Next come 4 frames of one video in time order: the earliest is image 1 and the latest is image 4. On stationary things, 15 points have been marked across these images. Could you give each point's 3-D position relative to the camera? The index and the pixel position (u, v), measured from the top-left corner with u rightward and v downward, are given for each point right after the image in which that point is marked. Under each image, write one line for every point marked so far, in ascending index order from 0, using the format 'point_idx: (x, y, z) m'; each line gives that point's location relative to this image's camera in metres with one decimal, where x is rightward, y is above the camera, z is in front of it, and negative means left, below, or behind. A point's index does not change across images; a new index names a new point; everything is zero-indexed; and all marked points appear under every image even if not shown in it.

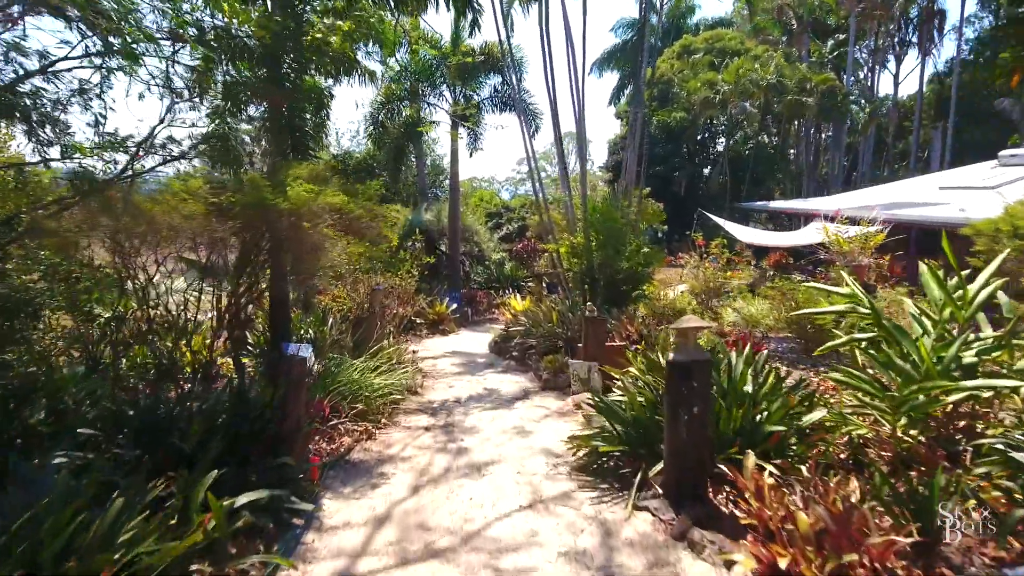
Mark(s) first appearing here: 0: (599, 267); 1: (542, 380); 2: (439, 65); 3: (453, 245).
0: (+1.2, +0.3, +9.7) m
1: (+0.3, -0.9, +6.7) m
2: (-1.5, +4.5, +14.3) m
3: (-1.3, +0.9, +15.6) m
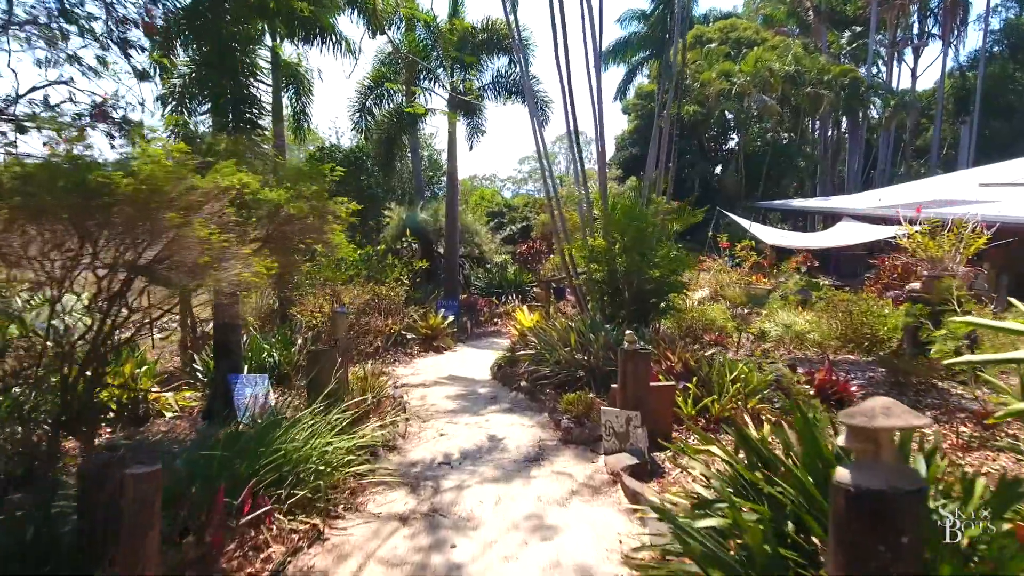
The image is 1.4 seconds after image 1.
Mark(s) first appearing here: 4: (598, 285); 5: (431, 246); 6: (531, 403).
0: (+1.3, +0.1, +8.1) m
1: (+0.4, -1.0, +5.1) m
2: (-1.4, +4.4, +12.7) m
3: (-1.2, +0.8, +14.0) m
4: (+1.0, 0.0, +8.4) m
5: (-1.7, +0.9, +14.9) m
6: (+0.2, -1.0, +6.2) m
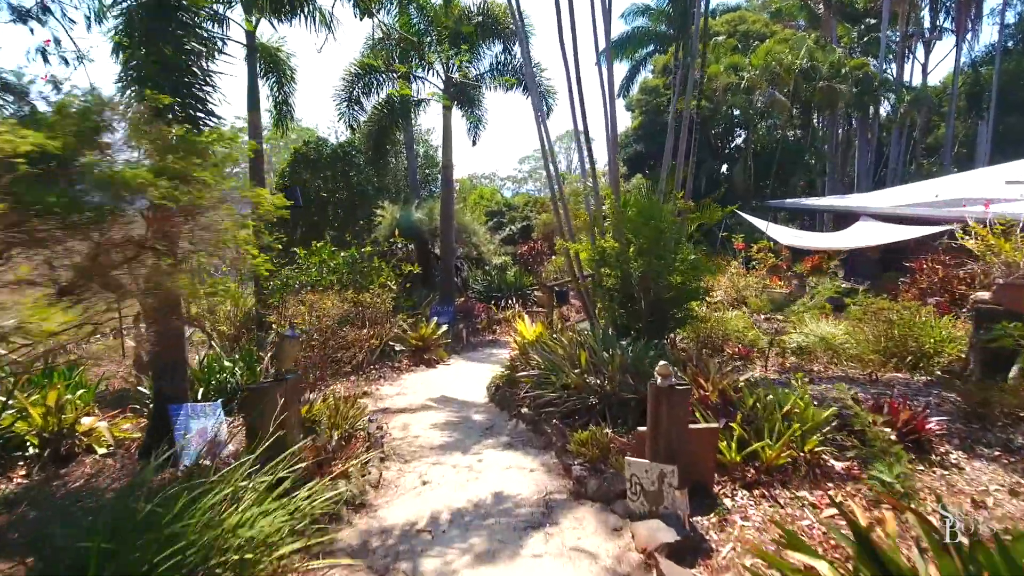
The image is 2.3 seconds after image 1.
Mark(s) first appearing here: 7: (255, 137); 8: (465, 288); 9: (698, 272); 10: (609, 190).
0: (+1.3, +0.1, +7.1) m
1: (+0.4, -1.1, +4.1) m
2: (-1.4, +4.3, +11.7) m
3: (-1.2, +0.7, +13.1) m
4: (+1.0, 0.0, +7.4) m
5: (-1.7, +0.8, +13.9) m
6: (+0.2, -1.1, +5.2) m
7: (-3.7, +2.2, +10.2) m
8: (-1.0, 0.0, +14.9) m
9: (+1.9, +0.2, +7.1) m
10: (+1.1, +1.2, +8.3) m
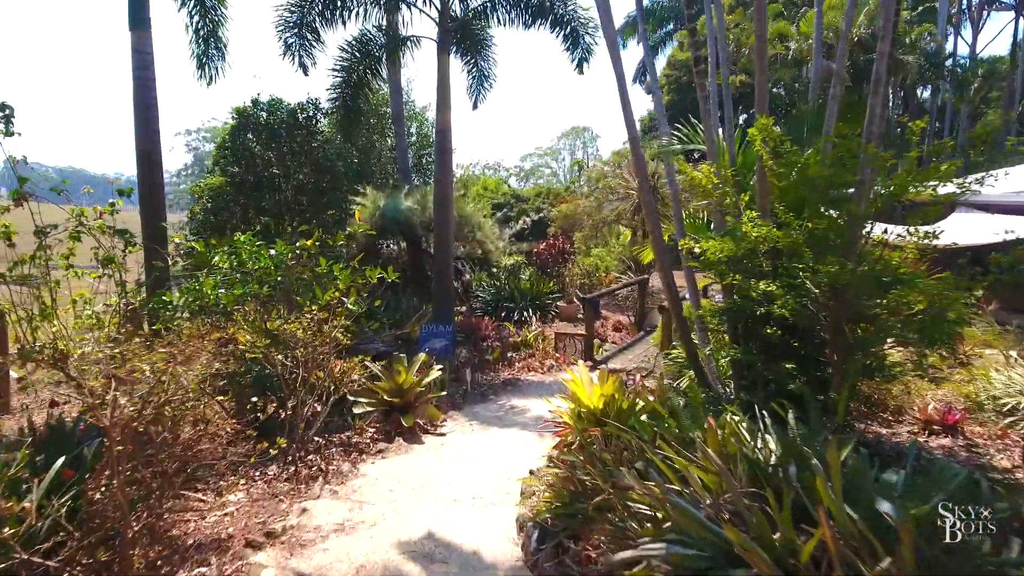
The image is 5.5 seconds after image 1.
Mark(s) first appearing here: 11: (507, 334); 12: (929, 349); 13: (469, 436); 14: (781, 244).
0: (+1.6, -0.1, +3.6) m
1: (+0.6, -1.3, +0.6) m
2: (-1.1, +4.2, +8.2) m
3: (-0.9, +0.6, +9.5) m
4: (+1.3, -0.2, +3.9) m
5: (-1.4, +0.7, +10.4) m
6: (+0.4, -1.2, +1.7) m
7: (-3.5, +2.1, +6.7) m
8: (-0.7, -0.1, +11.4) m
9: (+2.2, 0.0, +3.6) m
10: (+1.4, +1.0, +4.8) m
11: (-0.1, -0.6, +9.2) m
12: (+2.1, -0.3, +3.6) m
13: (-0.4, -1.1, +5.4) m
14: (+1.4, +0.2, +3.7) m
